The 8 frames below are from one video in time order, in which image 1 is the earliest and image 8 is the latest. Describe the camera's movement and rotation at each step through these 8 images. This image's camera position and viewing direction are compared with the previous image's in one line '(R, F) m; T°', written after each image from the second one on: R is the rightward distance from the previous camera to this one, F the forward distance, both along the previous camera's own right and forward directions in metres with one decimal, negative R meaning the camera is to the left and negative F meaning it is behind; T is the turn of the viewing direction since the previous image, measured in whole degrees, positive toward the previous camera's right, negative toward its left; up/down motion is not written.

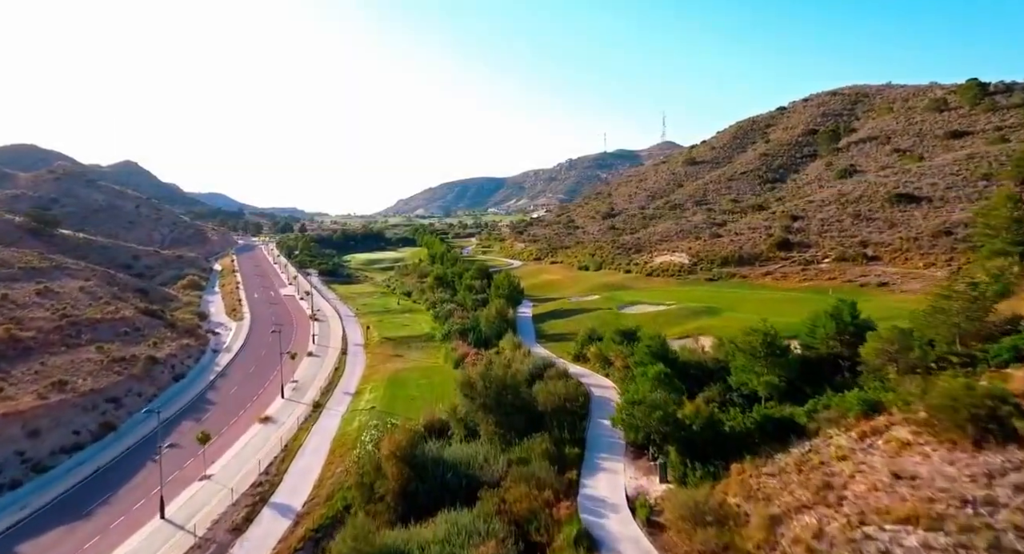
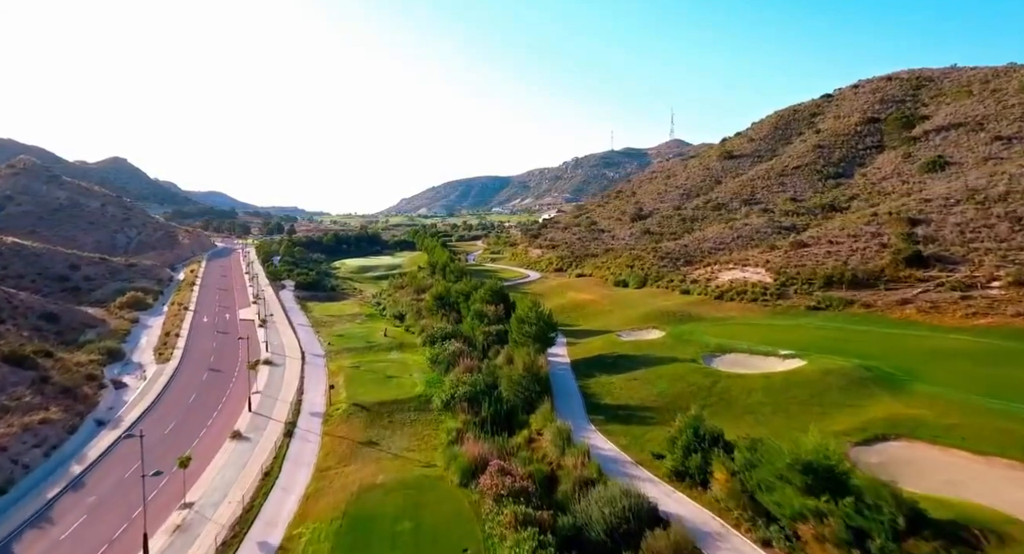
(-1.8, +17.5) m; 0°
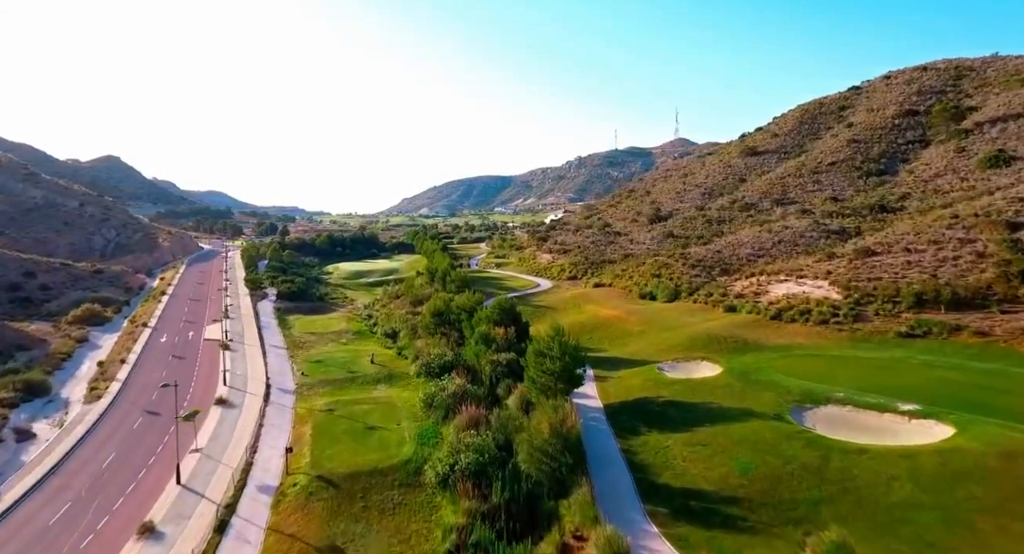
(-0.8, +9.2) m; 0°
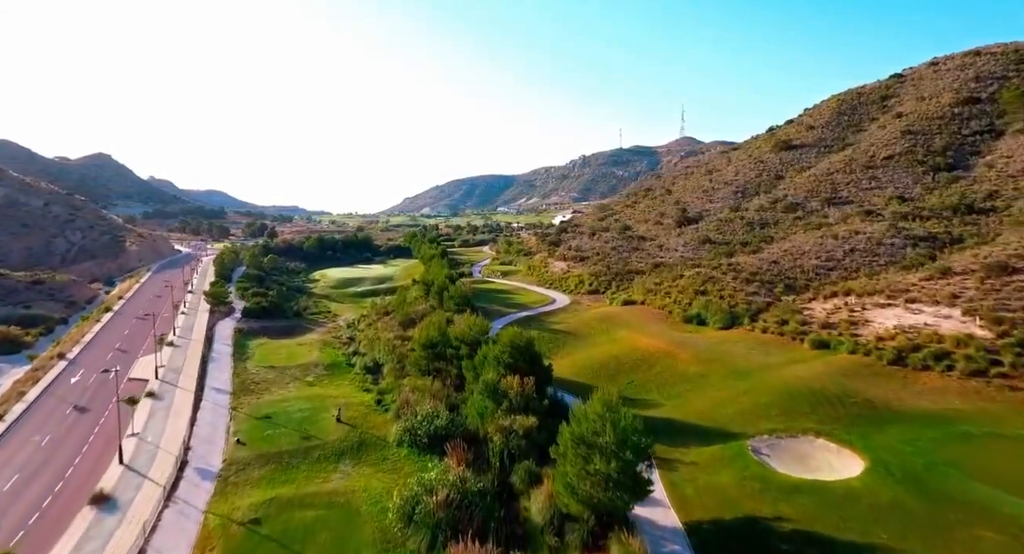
(-0.8, +12.1) m; 0°
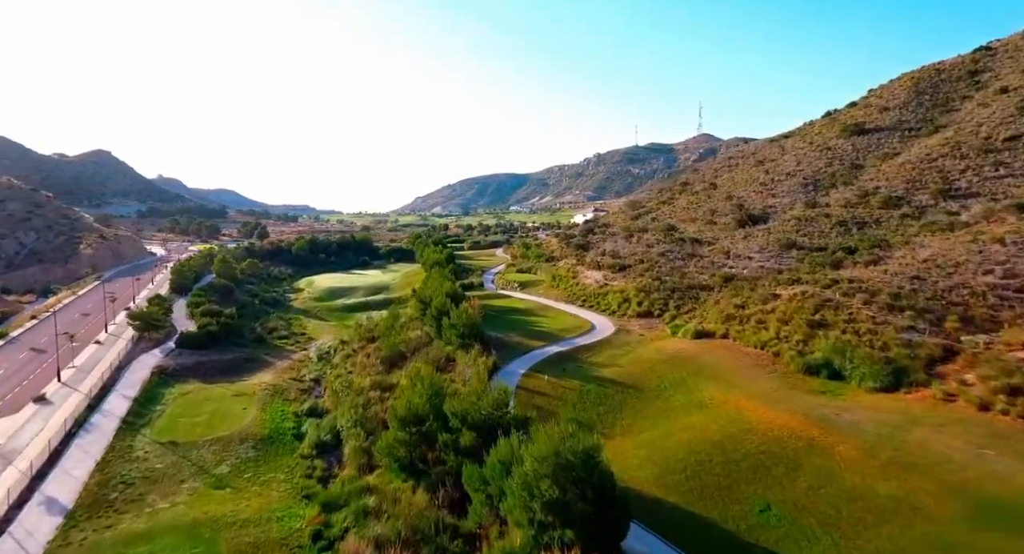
(-1.0, +16.5) m; -1°
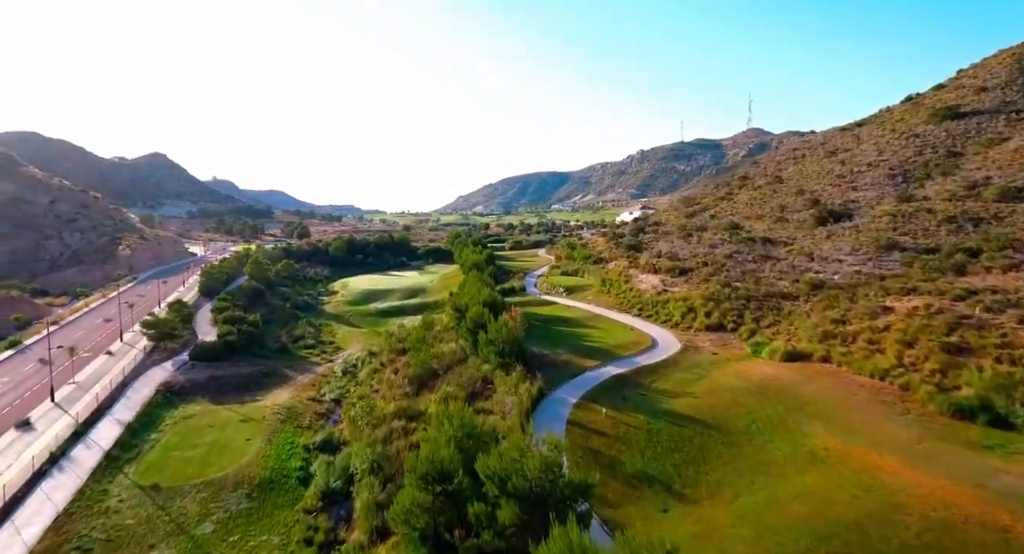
(-0.4, +6.3) m; -4°
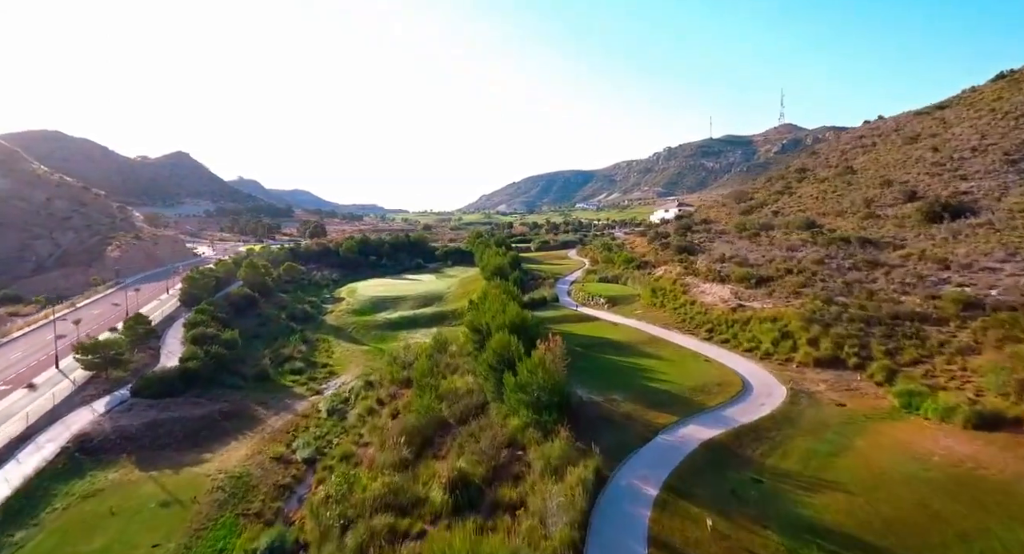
(-0.7, +10.9) m; -2°
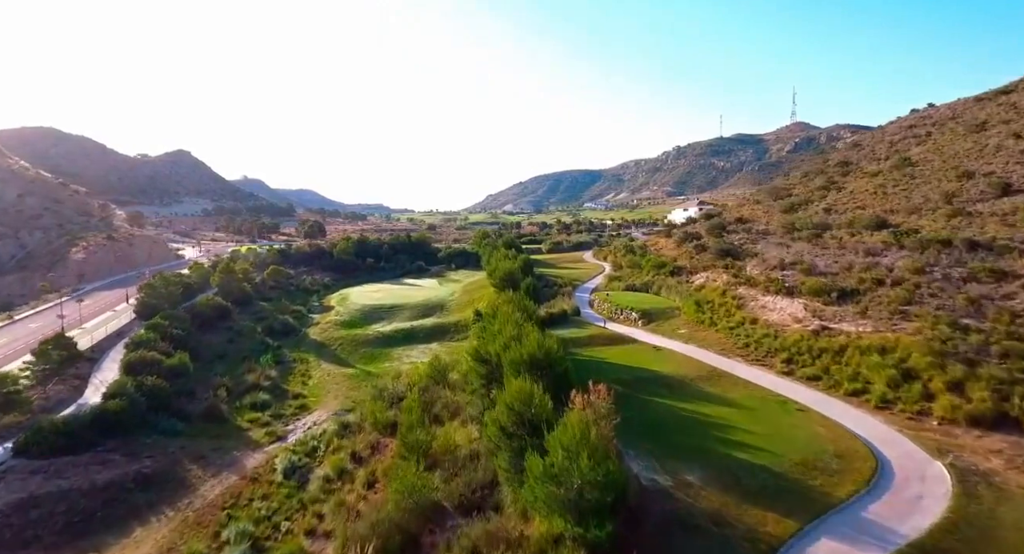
(-0.6, +9.3) m; -1°
